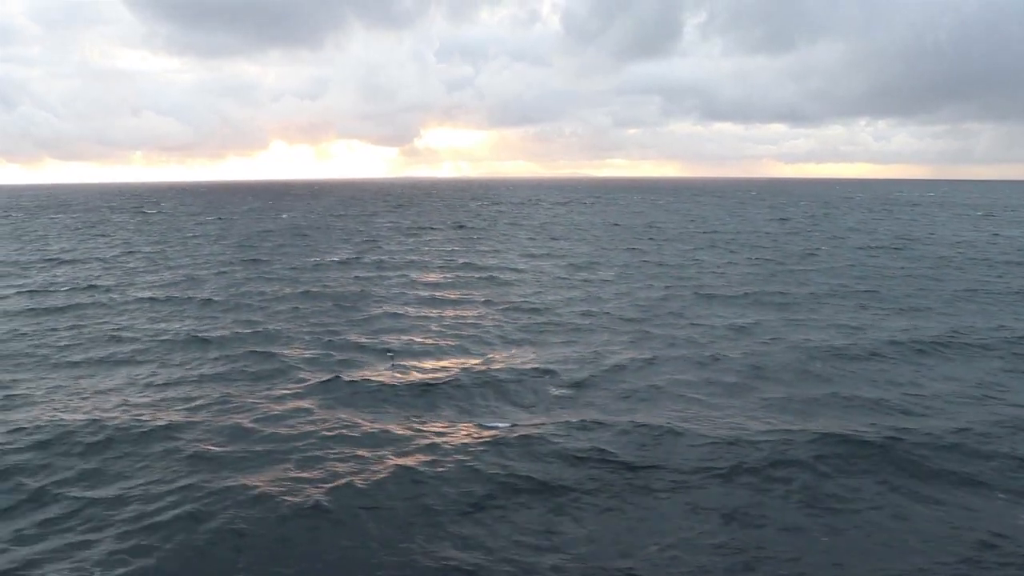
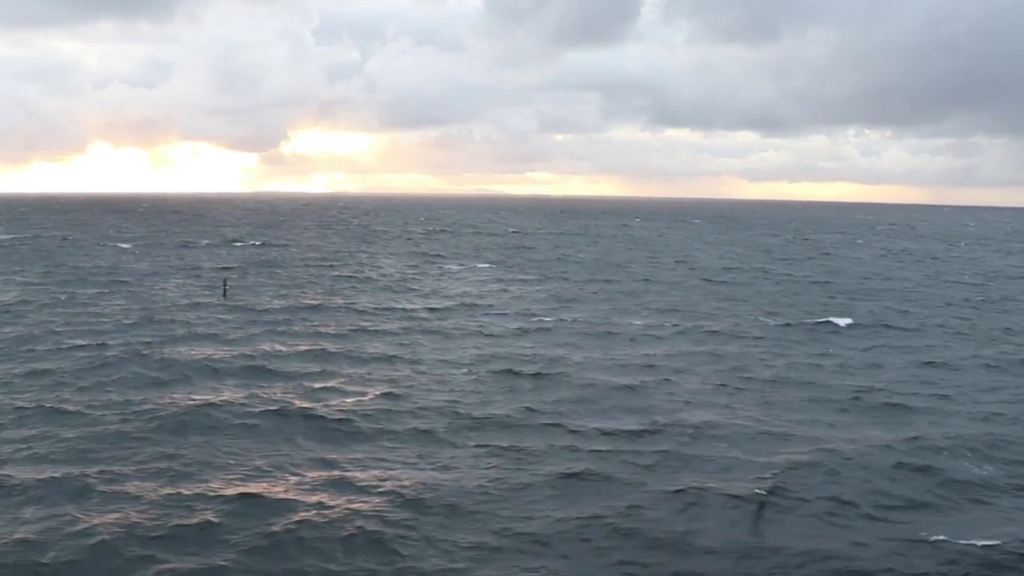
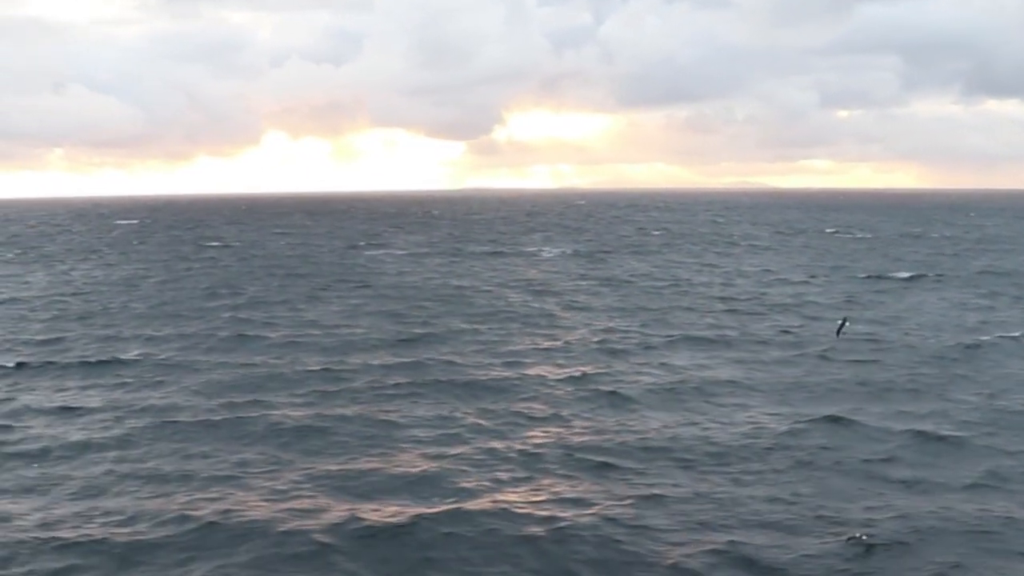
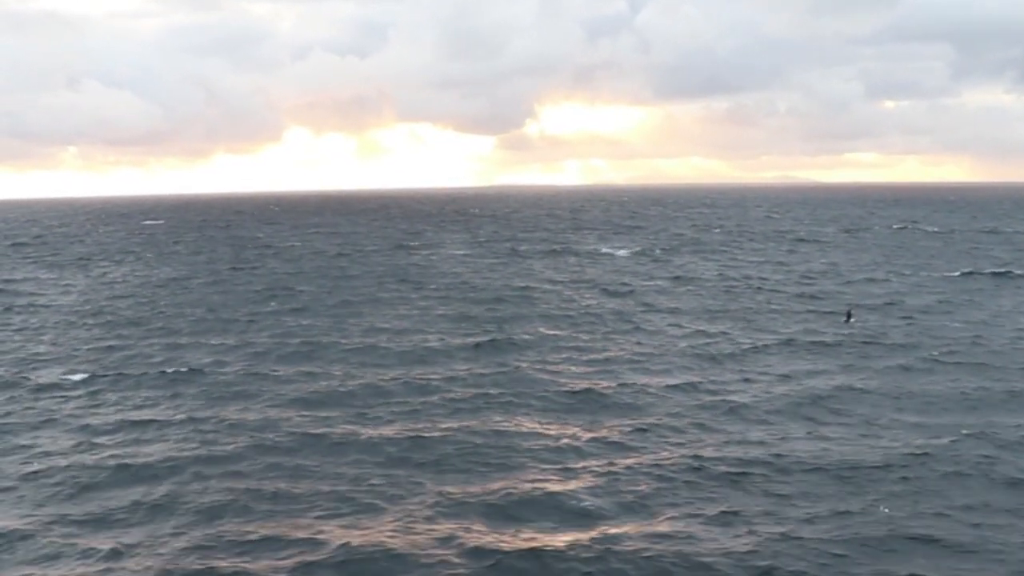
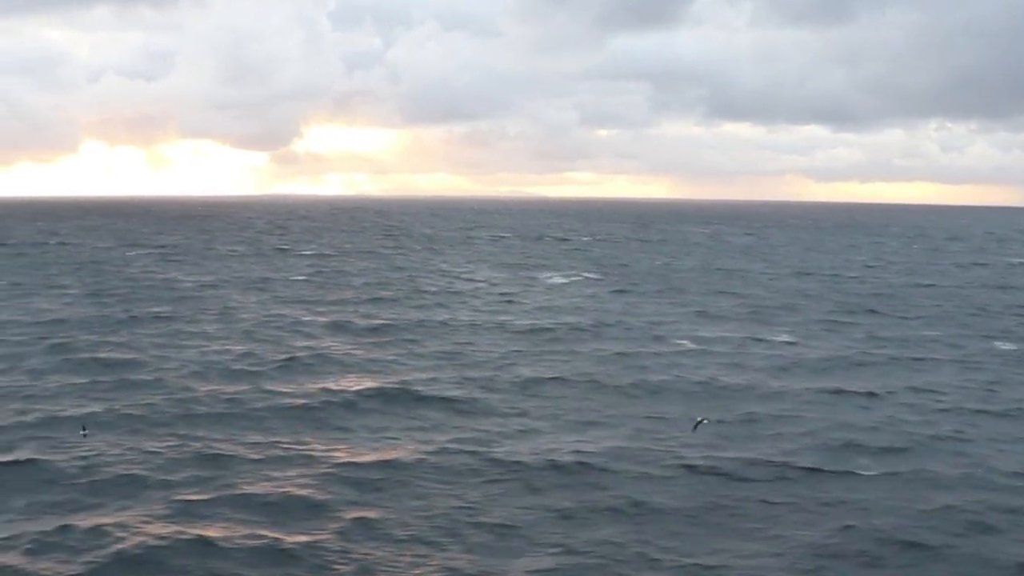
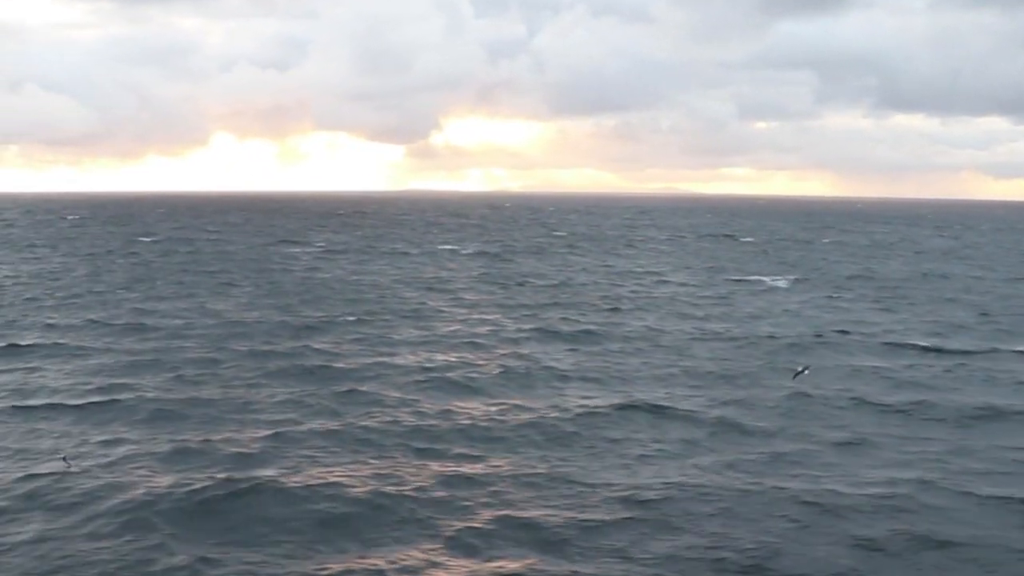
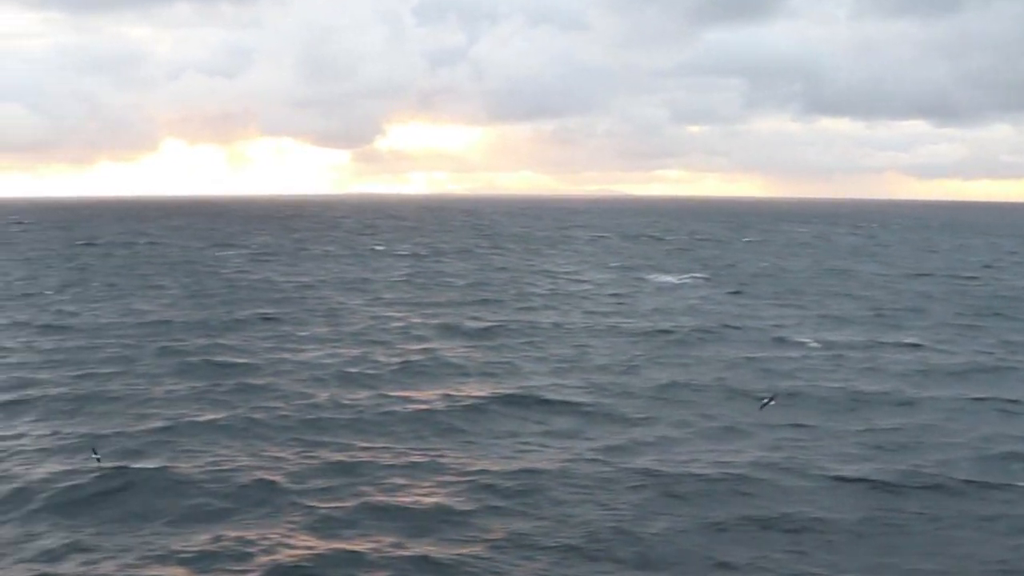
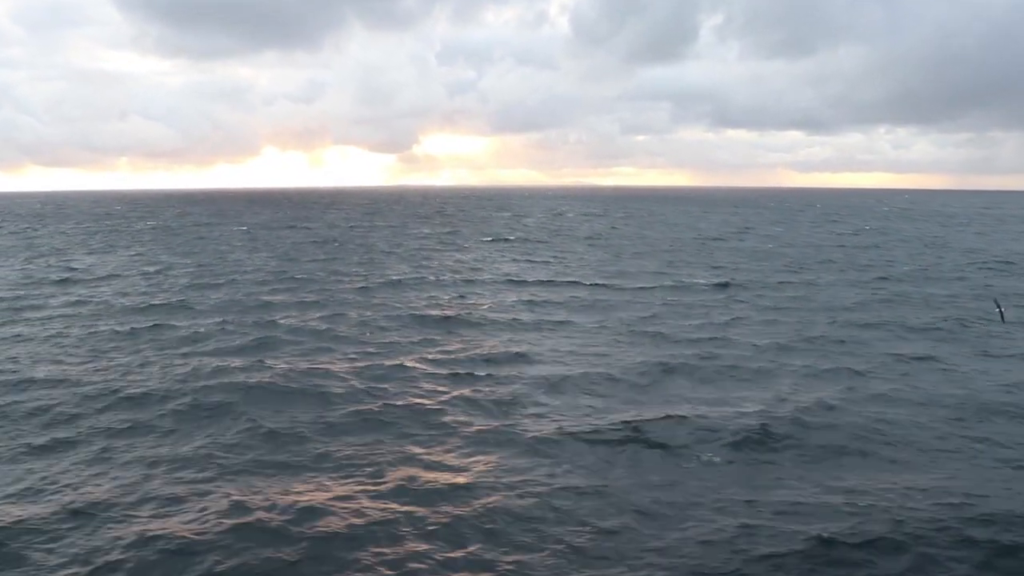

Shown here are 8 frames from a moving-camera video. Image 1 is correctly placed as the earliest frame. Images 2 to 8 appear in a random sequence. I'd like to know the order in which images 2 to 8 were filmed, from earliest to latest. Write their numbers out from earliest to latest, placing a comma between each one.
8, 2, 5, 7, 6, 3, 4
